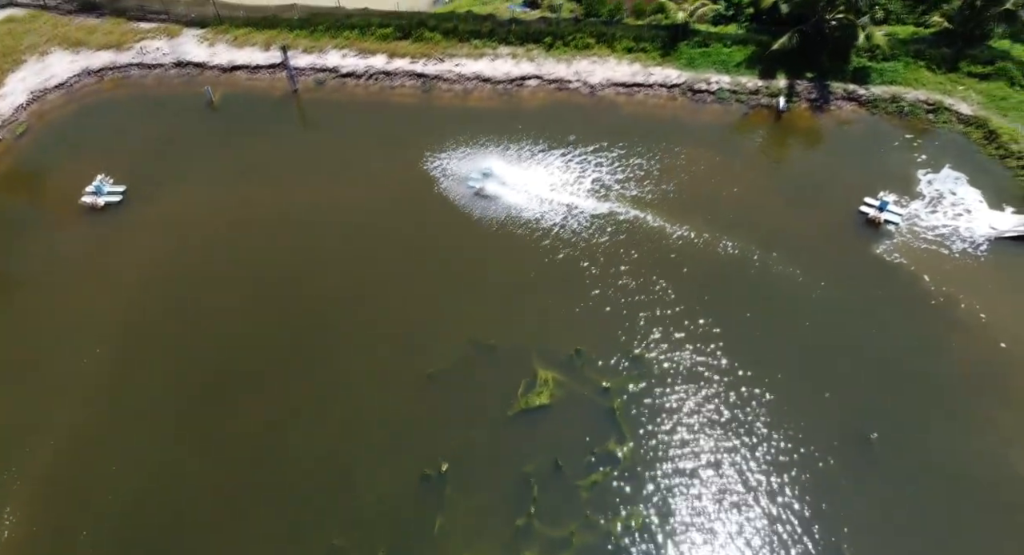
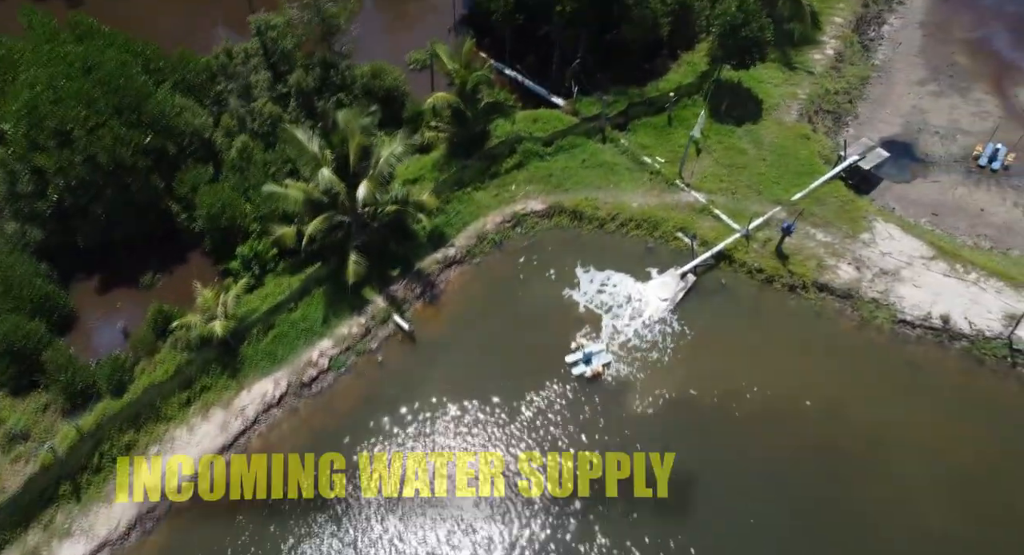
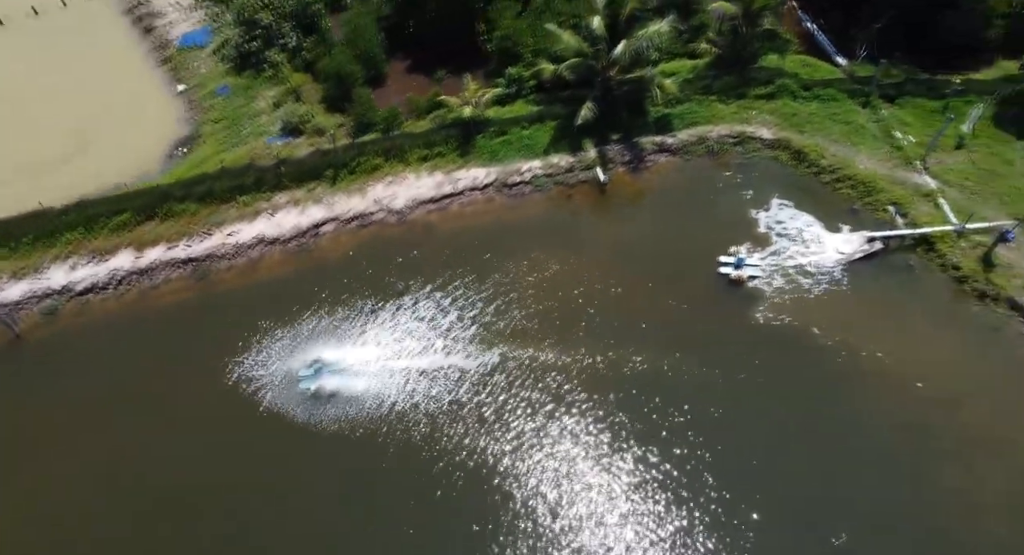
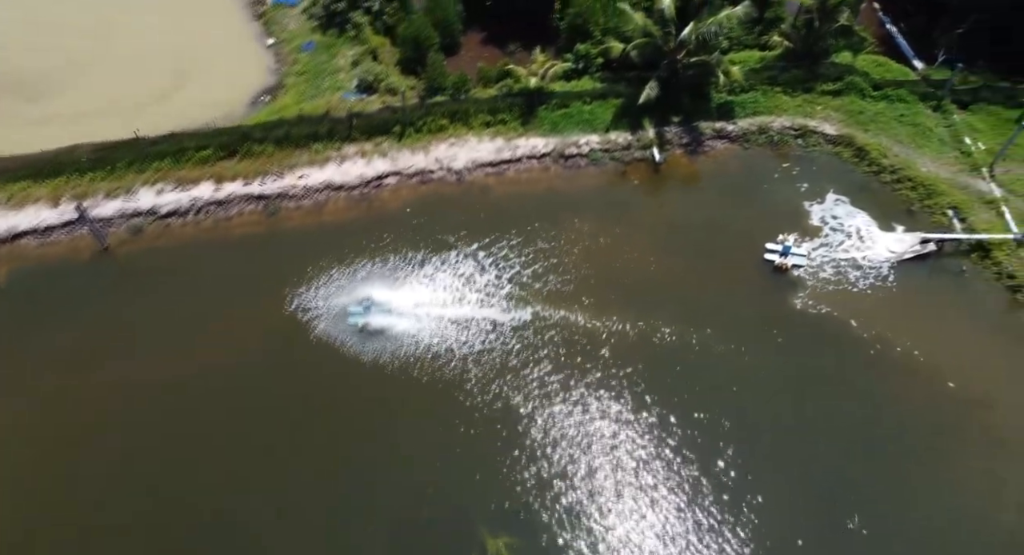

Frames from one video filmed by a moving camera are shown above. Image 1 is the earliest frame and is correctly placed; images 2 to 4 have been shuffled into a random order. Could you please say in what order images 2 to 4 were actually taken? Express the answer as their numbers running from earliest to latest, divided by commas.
4, 3, 2
